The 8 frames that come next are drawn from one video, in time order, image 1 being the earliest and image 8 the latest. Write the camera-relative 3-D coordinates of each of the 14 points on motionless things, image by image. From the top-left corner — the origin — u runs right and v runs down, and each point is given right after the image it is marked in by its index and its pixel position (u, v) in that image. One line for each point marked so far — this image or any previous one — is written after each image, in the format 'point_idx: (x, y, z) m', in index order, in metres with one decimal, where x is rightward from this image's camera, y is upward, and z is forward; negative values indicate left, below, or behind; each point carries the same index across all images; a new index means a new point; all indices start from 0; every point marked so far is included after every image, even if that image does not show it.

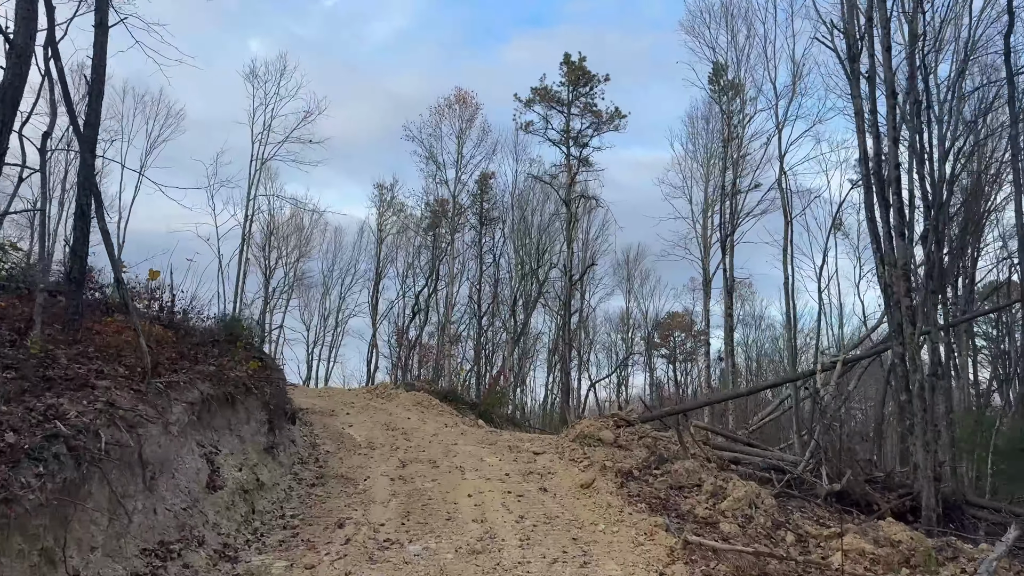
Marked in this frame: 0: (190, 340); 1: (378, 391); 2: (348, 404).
0: (-3.4, -0.5, +9.1) m
1: (-2.9, -2.3, +18.7) m
2: (-3.0, -2.1, +15.7) m
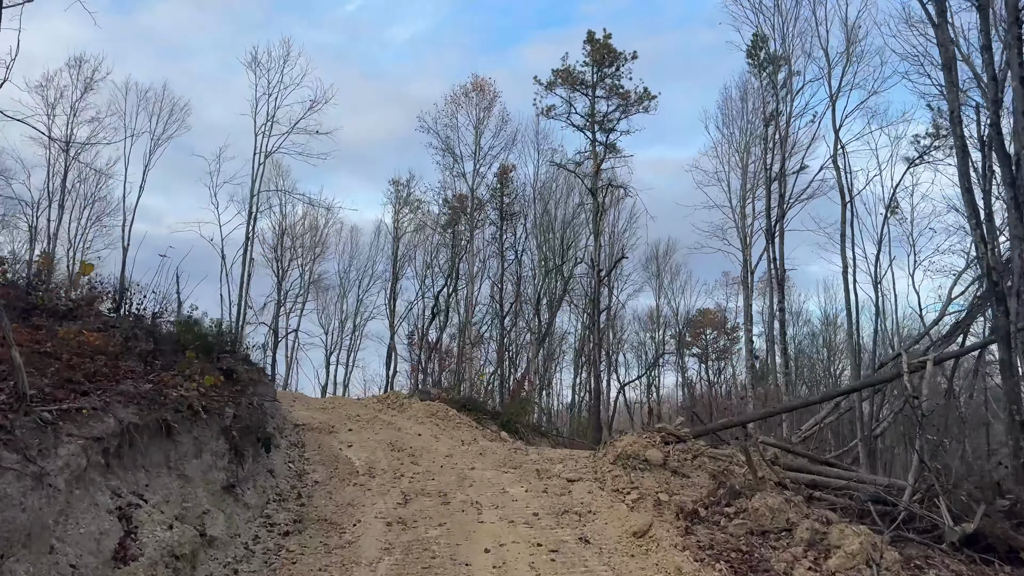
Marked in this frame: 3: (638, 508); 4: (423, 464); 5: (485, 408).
0: (-3.2, -0.5, +7.2) m
1: (-2.4, -2.2, +16.8) m
2: (-2.6, -2.1, +13.8) m
3: (+1.1, -1.9, +7.3) m
4: (-1.0, -2.0, +10.0) m
5: (-0.6, -2.4, +17.8) m
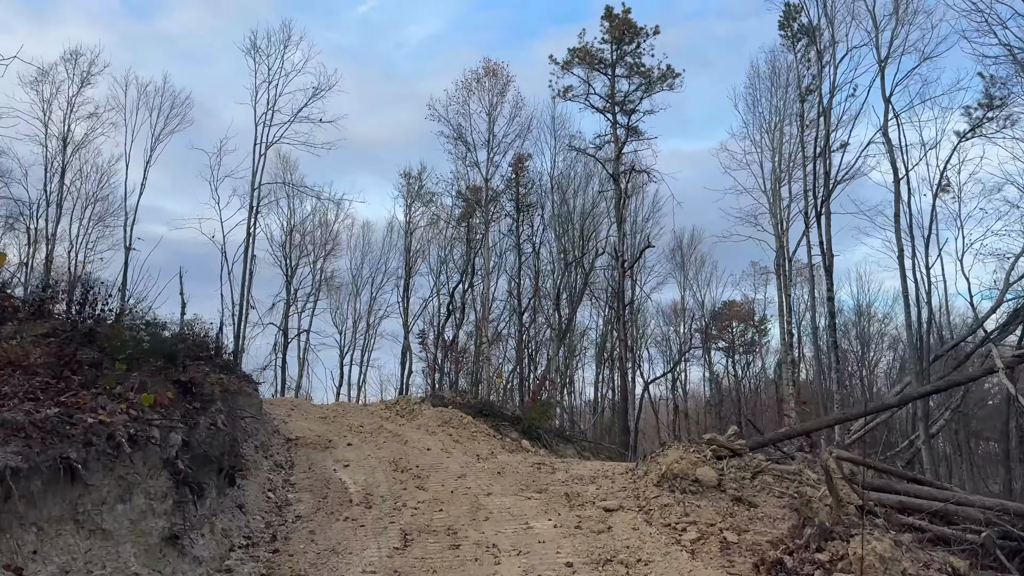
0: (-3.1, -0.5, +5.6) m
1: (-2.0, -2.2, +15.3) m
2: (-2.3, -2.0, +12.3) m
3: (+1.2, -1.7, +5.6) m
4: (-0.8, -1.9, +8.4) m
5: (-0.2, -2.3, +16.2) m
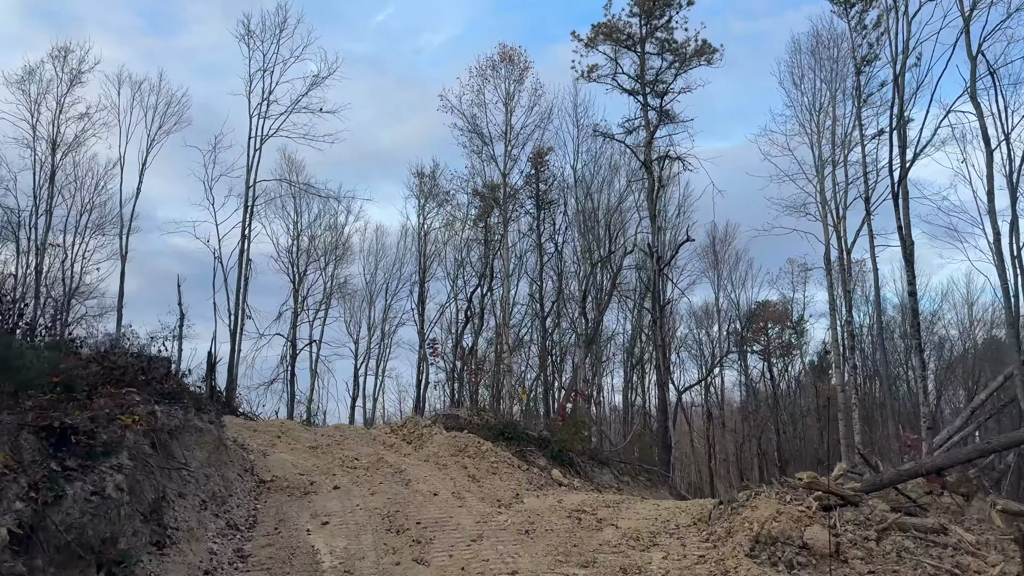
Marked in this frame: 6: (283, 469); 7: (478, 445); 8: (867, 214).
0: (-2.9, -0.5, +3.4) m
1: (-1.6, -2.2, +13.0) m
2: (-1.9, -2.0, +10.0) m
3: (+1.4, -1.7, +3.3) m
4: (-0.6, -1.9, +6.1) m
5: (+0.3, -2.3, +13.9) m
6: (-2.6, -2.0, +9.7) m
7: (-0.5, -2.1, +11.6) m
8: (+8.2, +1.7, +19.8) m
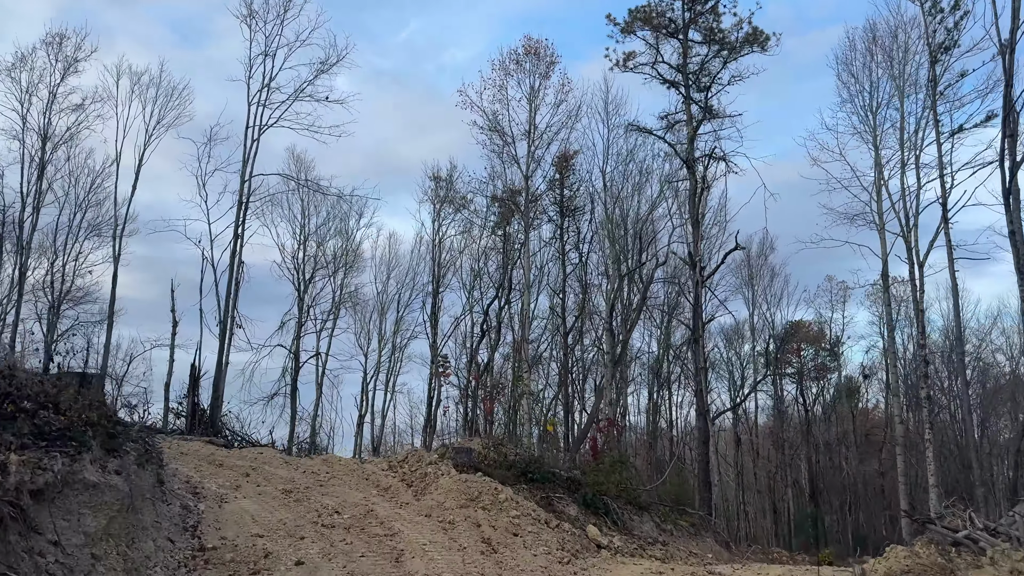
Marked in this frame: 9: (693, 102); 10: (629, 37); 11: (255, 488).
0: (-2.7, -0.3, +1.1) m
1: (-1.3, -2.3, +10.6) m
2: (-1.7, -2.1, +7.6) m
3: (+1.6, -1.6, +0.9) m
4: (-0.4, -1.9, +3.7) m
5: (+0.6, -2.5, +11.4) m
6: (-2.3, -2.0, +7.4) m
7: (-0.2, -2.2, +9.2) m
8: (+8.7, +1.3, +17.3) m
9: (+4.1, +4.3, +19.6) m
10: (+2.7, +5.8, +19.8) m
11: (-2.7, -2.1, +9.1) m
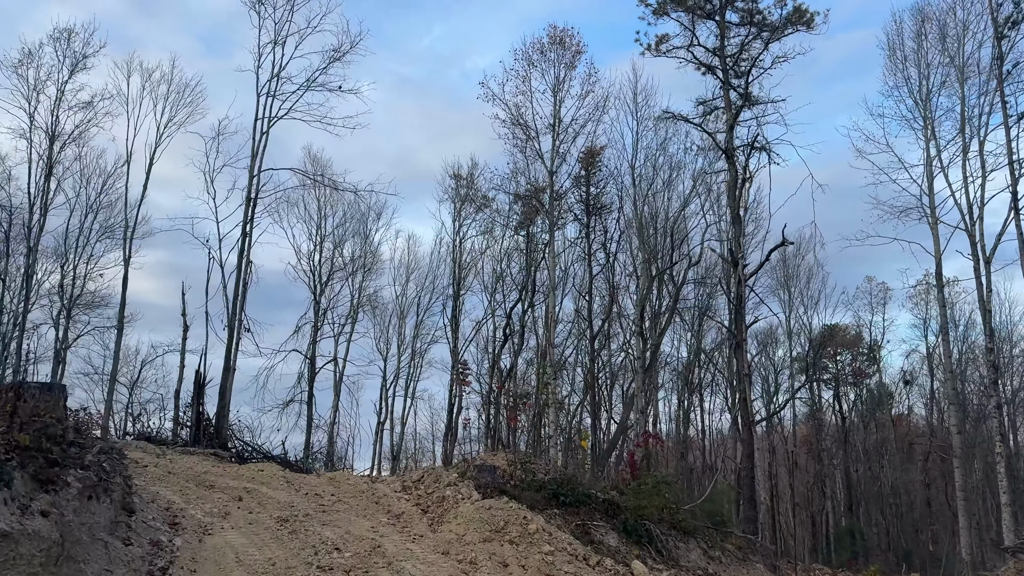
0: (-2.7, -0.3, -0.2) m
1: (-1.0, -2.2, +9.3) m
2: (-1.4, -2.0, +6.3) m
3: (+1.6, -1.5, -0.5) m
4: (-0.2, -1.8, +2.4) m
5: (+0.9, -2.4, +10.1) m
6: (-2.1, -2.0, +6.1) m
7: (+0.1, -2.1, +7.9) m
8: (+9.2, +1.4, +15.8) m
9: (+4.7, +4.3, +18.2) m
10: (+3.2, +5.8, +18.4) m
11: (-2.4, -2.1, +7.9) m
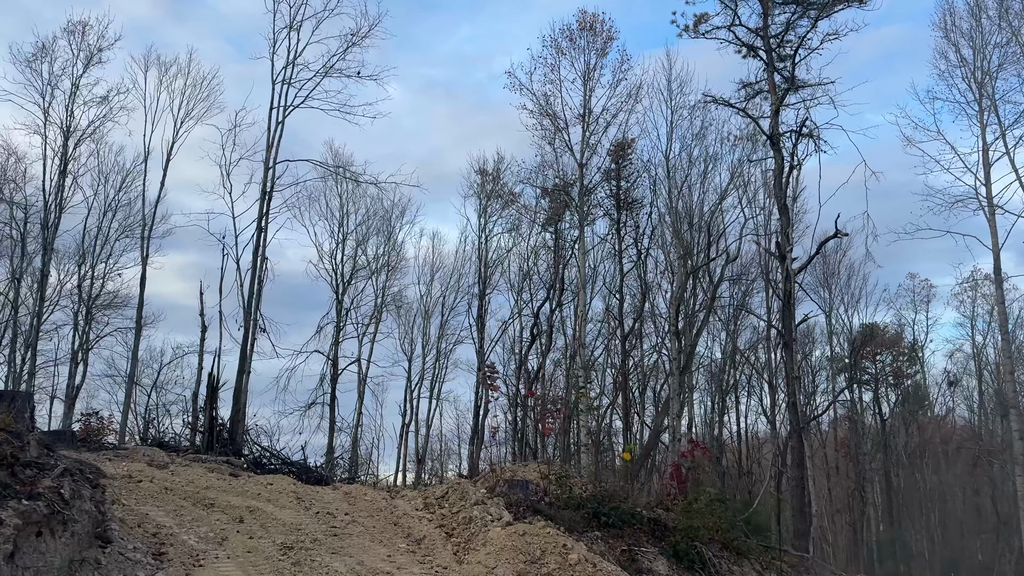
0: (-2.6, -0.2, -1.2) m
1: (-0.7, -2.2, +8.3) m
2: (-1.2, -1.9, +5.3) m
3: (+1.7, -1.4, -1.6) m
4: (-0.1, -1.7, +1.3) m
5: (+1.3, -2.3, +9.0) m
6: (-1.8, -1.9, +5.1) m
7: (+0.4, -2.1, +6.8) m
8: (+9.7, +1.4, +14.4) m
9: (+5.2, +4.3, +17.0) m
10: (+3.8, +5.9, +17.2) m
11: (-2.1, -2.0, +6.9) m
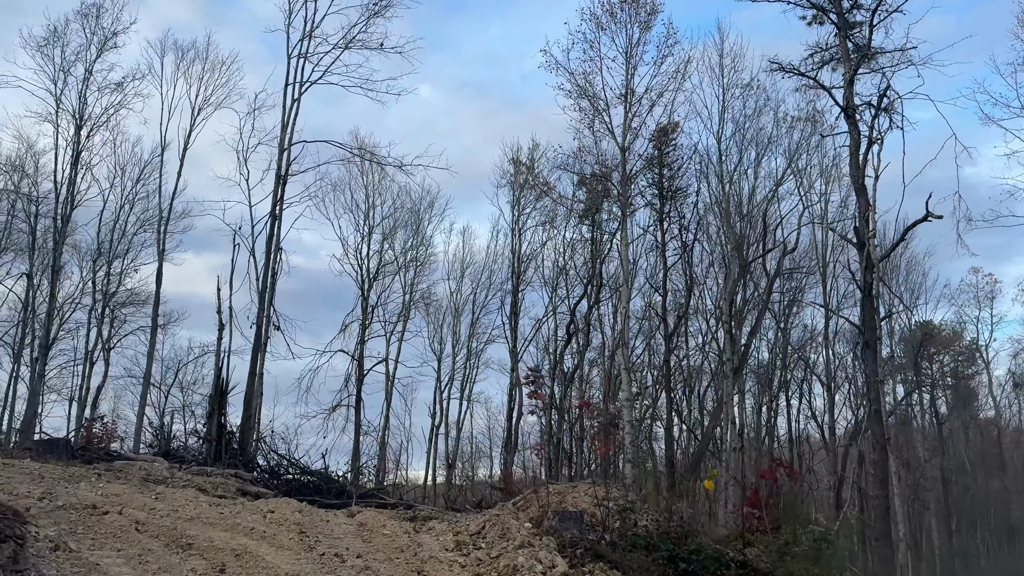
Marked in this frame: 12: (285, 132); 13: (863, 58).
0: (-2.5, -0.1, -2.8) m
1: (-0.2, -2.1, +6.5) m
2: (-0.8, -1.8, +3.6) m
3: (+1.8, -1.3, -3.4) m
4: (+0.1, -1.6, -0.4) m
5: (+1.7, -2.2, +7.2) m
6: (-1.5, -1.8, +3.4) m
7: (+0.8, -2.0, +5.1) m
8: (+10.3, +1.6, +12.4) m
9: (+5.9, +4.5, +15.0) m
10: (+4.5, +6.0, +15.3) m
11: (-1.7, -1.9, +5.2) m
12: (-4.4, +3.1, +16.8) m
13: (+6.1, +4.0, +14.8) m
